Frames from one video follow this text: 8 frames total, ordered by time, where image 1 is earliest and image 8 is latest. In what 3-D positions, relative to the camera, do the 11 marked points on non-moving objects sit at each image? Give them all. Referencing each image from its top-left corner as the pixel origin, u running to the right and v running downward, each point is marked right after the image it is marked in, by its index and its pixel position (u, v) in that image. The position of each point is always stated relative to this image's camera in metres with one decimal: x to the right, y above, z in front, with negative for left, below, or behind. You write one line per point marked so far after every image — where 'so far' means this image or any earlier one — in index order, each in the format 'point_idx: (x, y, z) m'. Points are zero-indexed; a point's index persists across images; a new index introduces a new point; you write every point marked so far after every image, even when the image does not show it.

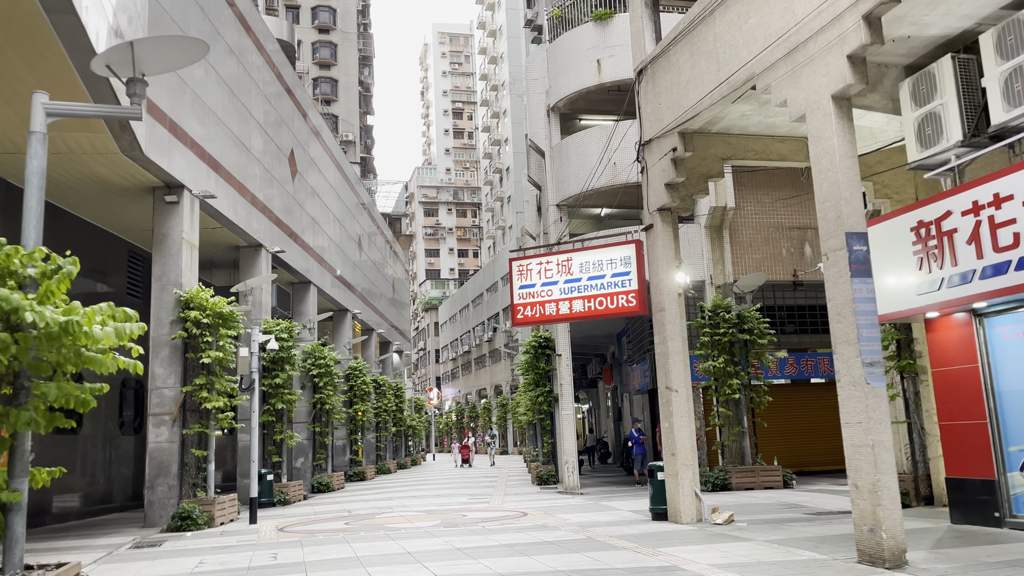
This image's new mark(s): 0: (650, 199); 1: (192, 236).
0: (+2.5, +1.6, +14.5) m
1: (-7.4, +1.2, +18.5) m
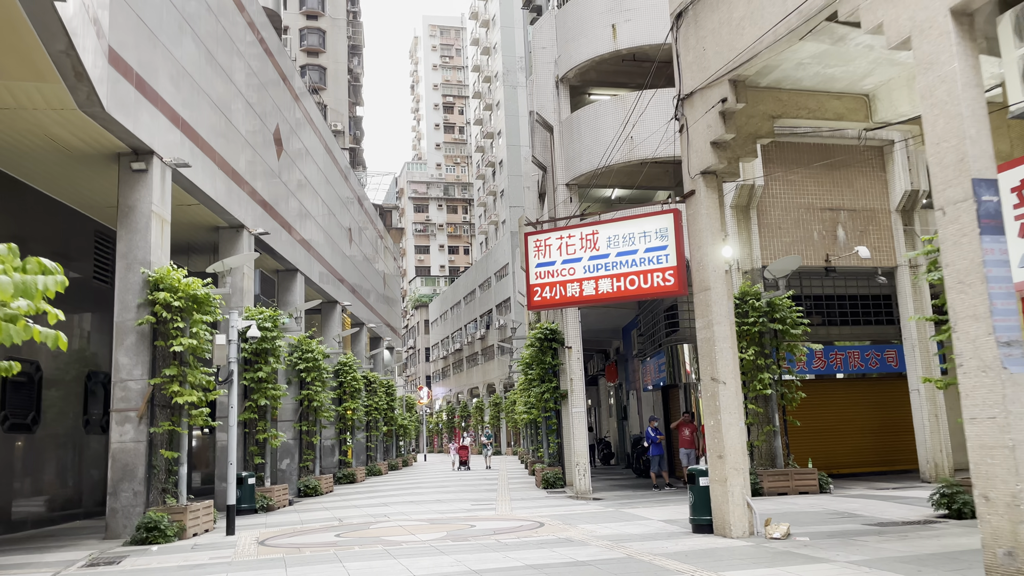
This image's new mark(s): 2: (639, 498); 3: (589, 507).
0: (+2.8, +2.0, +12.5) m
1: (-7.1, +1.6, +16.4) m
2: (+2.9, -4.8, +18.2) m
3: (+1.7, -4.8, +17.3) m
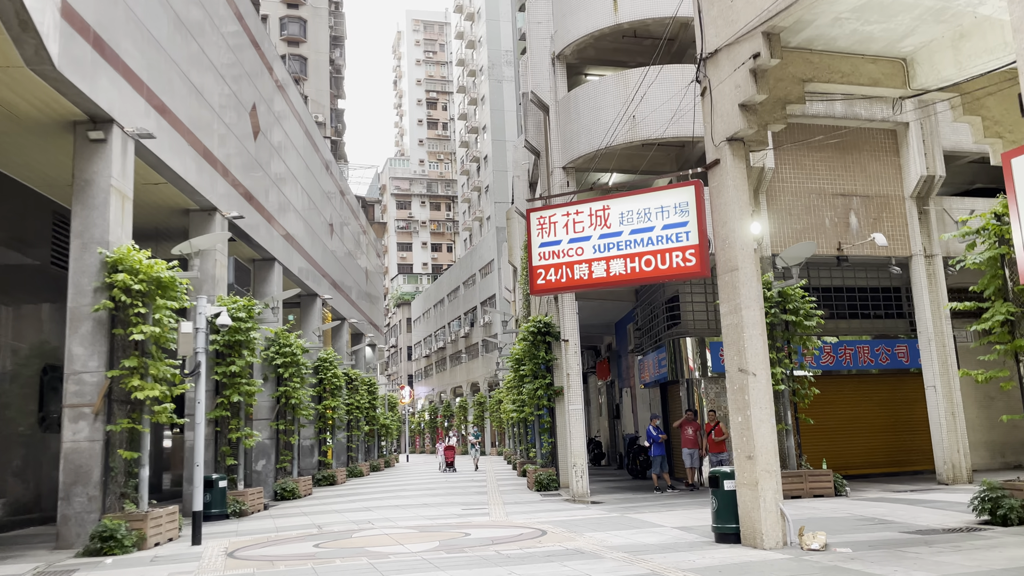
0: (+2.9, +2.3, +11.2) m
1: (-7.2, +1.9, +14.9) m
2: (+2.8, -4.6, +16.9) m
3: (+1.6, -4.5, +16.0) m
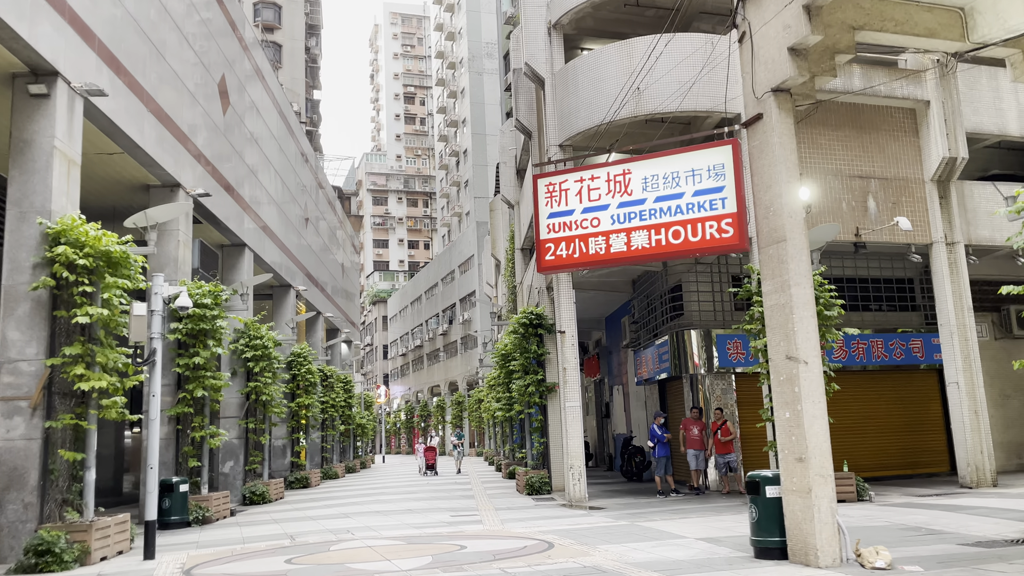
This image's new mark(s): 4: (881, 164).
0: (+3.0, +2.6, +9.7) m
1: (-7.2, +2.3, +13.0) m
2: (+2.7, -4.3, +15.4) m
3: (+1.5, -4.2, +14.4) m
4: (+8.6, +2.9, +18.8) m
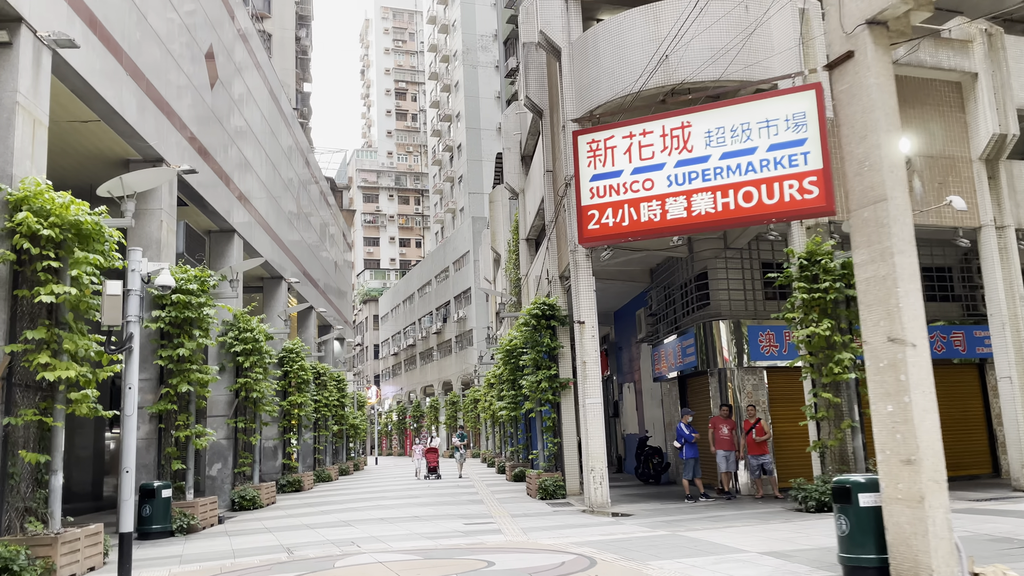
0: (+3.4, +2.9, +8.2) m
1: (-6.8, +2.6, +11.4) m
2: (+3.0, -4.0, +13.9) m
3: (+1.9, -3.9, +12.9) m
4: (+9.0, +3.2, +17.3) m
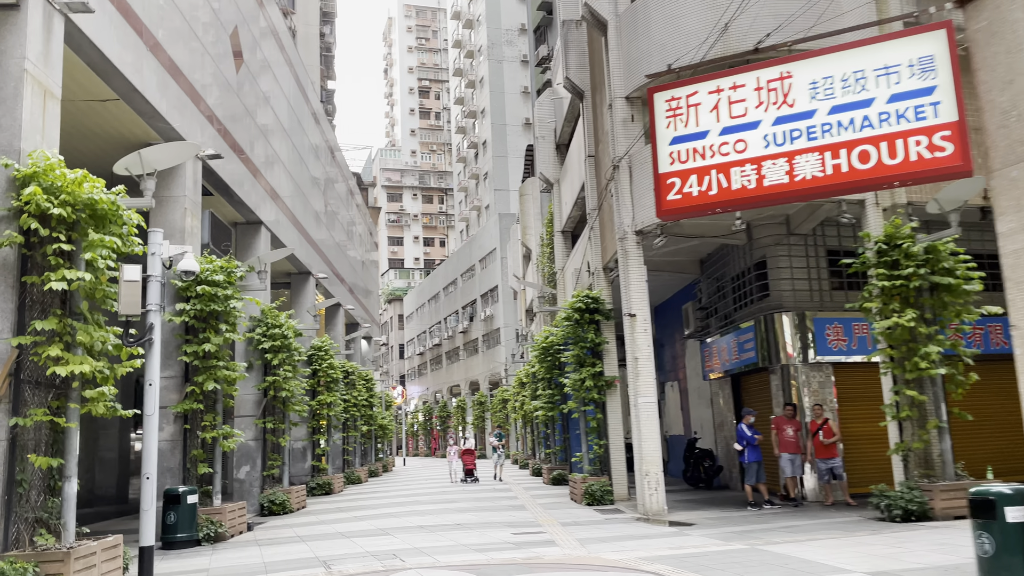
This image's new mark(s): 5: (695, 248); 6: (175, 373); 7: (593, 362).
0: (+4.1, +3.1, +6.9) m
1: (-6.0, +2.7, +10.4) m
2: (+3.9, -3.8, +12.6) m
3: (+2.7, -3.7, +11.6) m
4: (+9.9, +3.4, +15.9) m
5: (+4.3, +0.9, +19.1) m
6: (-6.3, -1.6, +14.9) m
7: (+1.9, -1.8, +19.3) m
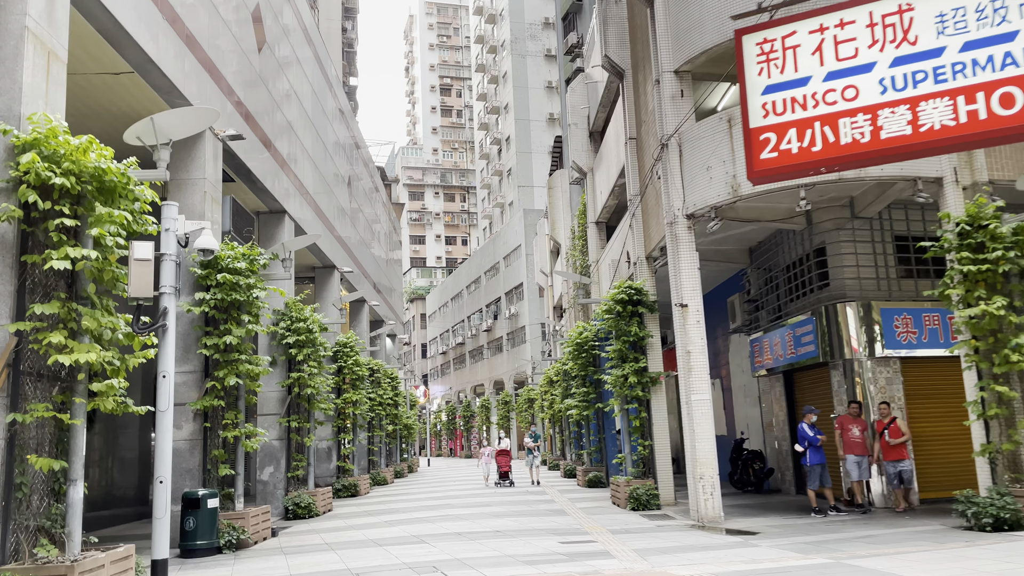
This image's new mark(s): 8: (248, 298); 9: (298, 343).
0: (+4.6, +3.3, +5.7) m
1: (-5.4, +2.9, +9.4) m
2: (+4.6, -3.5, +11.3) m
3: (+3.4, -3.5, +10.4) m
4: (+10.6, +3.7, +14.5) m
5: (+5.2, +1.2, +17.8) m
6: (-5.5, -1.4, +13.9) m
7: (+2.8, -1.6, +18.1) m
8: (-4.6, -0.2, +13.9) m
9: (-4.9, -1.2, +18.4) m
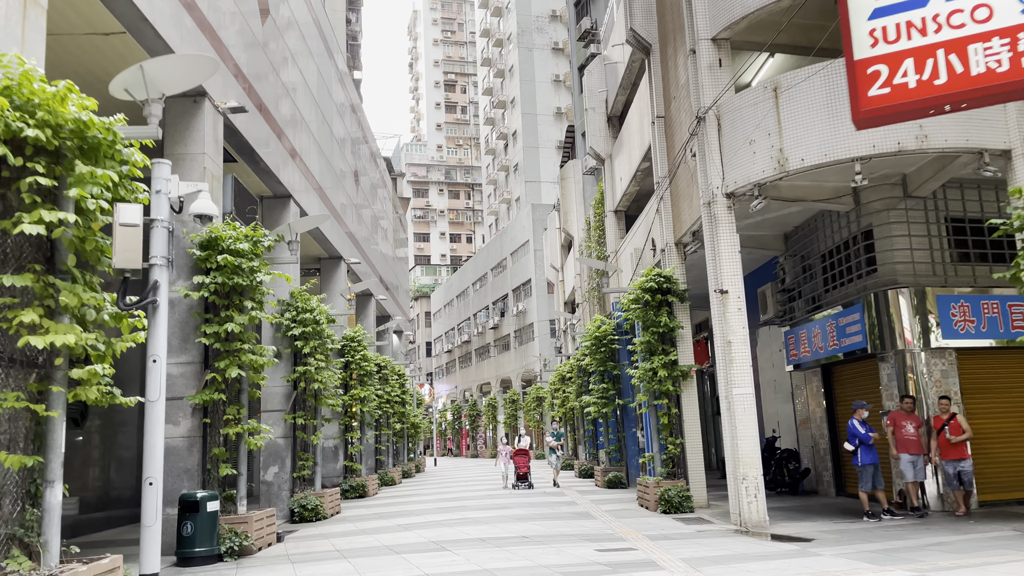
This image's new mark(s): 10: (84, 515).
0: (+5.0, +3.6, +4.5) m
1: (-5.0, +3.2, +8.3) m
2: (+5.0, -3.3, +10.2) m
3: (+3.8, -3.2, +9.3) m
4: (+11.1, +3.9, +13.3) m
5: (+5.6, +1.4, +16.6) m
6: (-5.1, -1.1, +12.8) m
7: (+3.2, -1.3, +17.0) m
8: (-4.2, +0.1, +12.8) m
9: (-4.5, -1.0, +17.3) m
10: (-9.5, -5.1, +17.8) m
